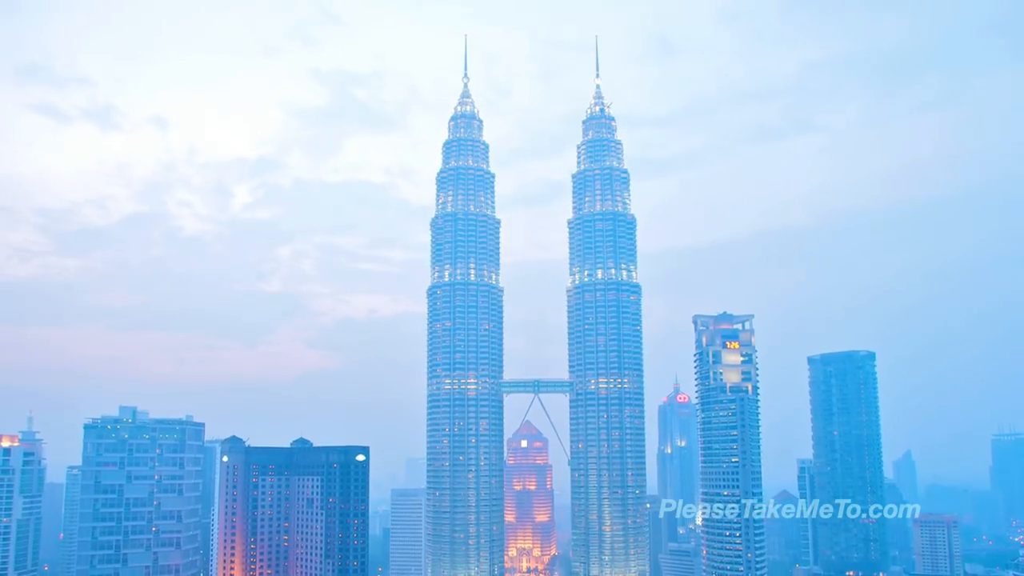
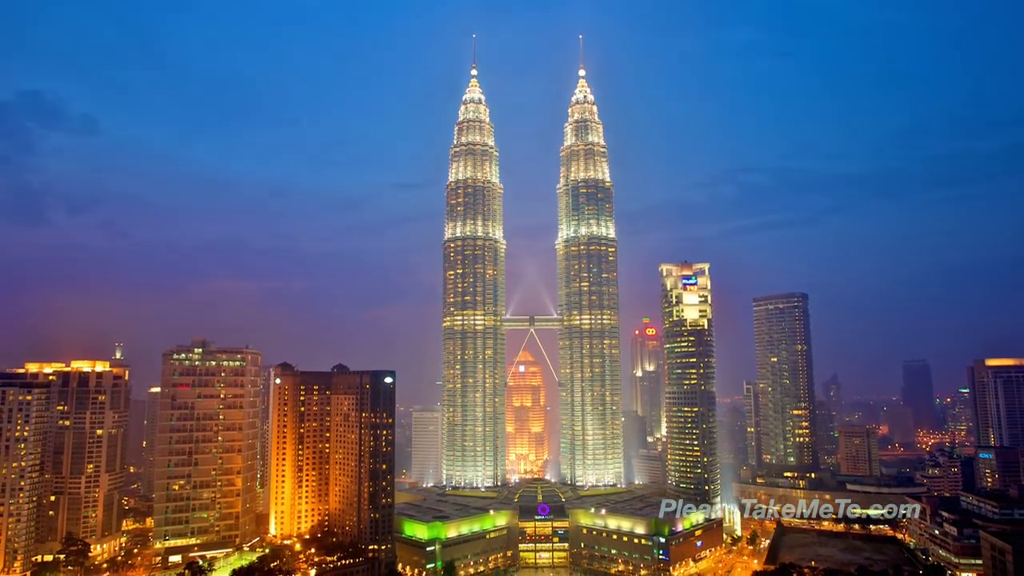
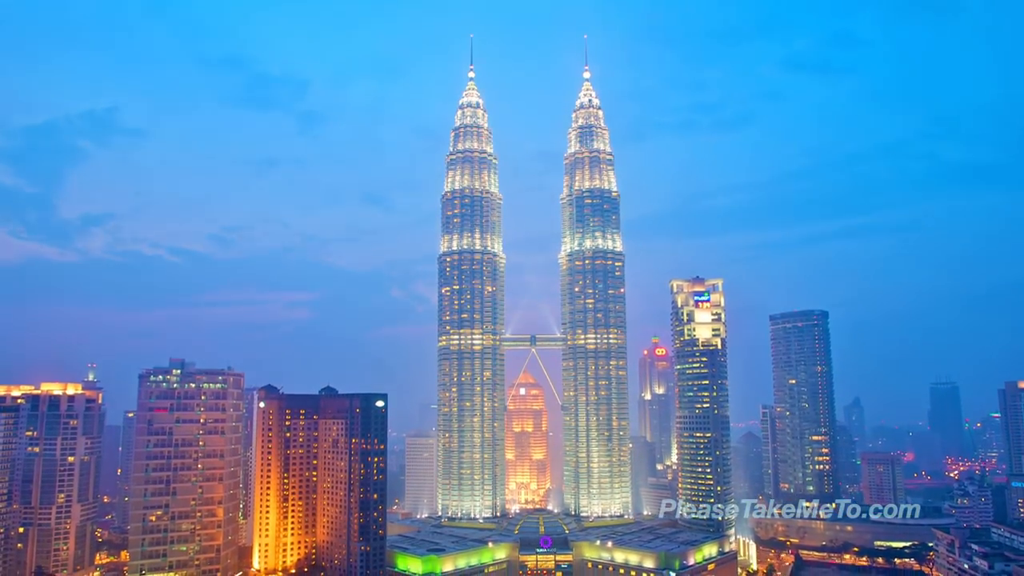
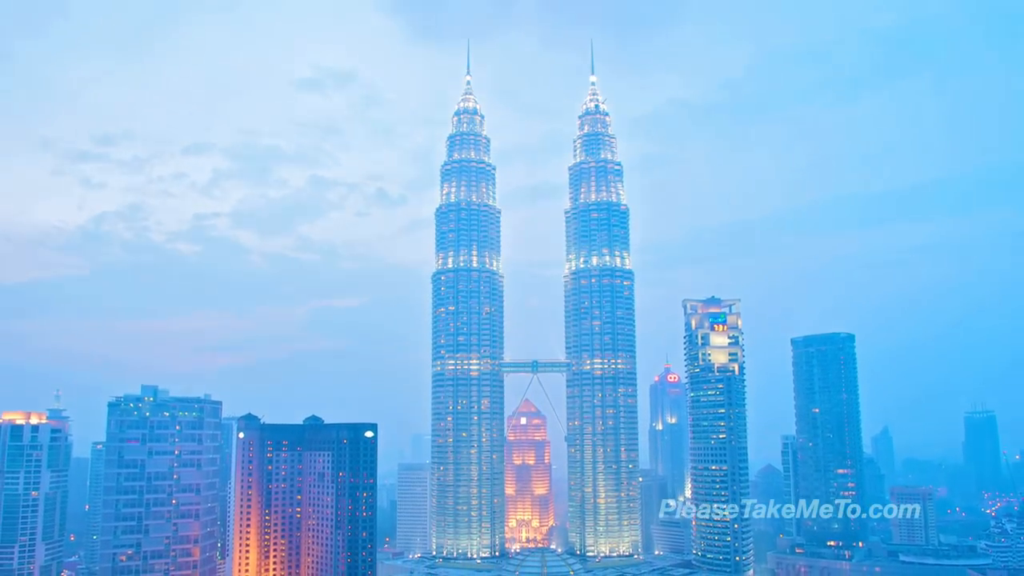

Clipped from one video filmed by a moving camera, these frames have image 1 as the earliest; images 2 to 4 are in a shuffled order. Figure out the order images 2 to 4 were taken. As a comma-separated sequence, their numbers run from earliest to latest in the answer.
4, 3, 2
